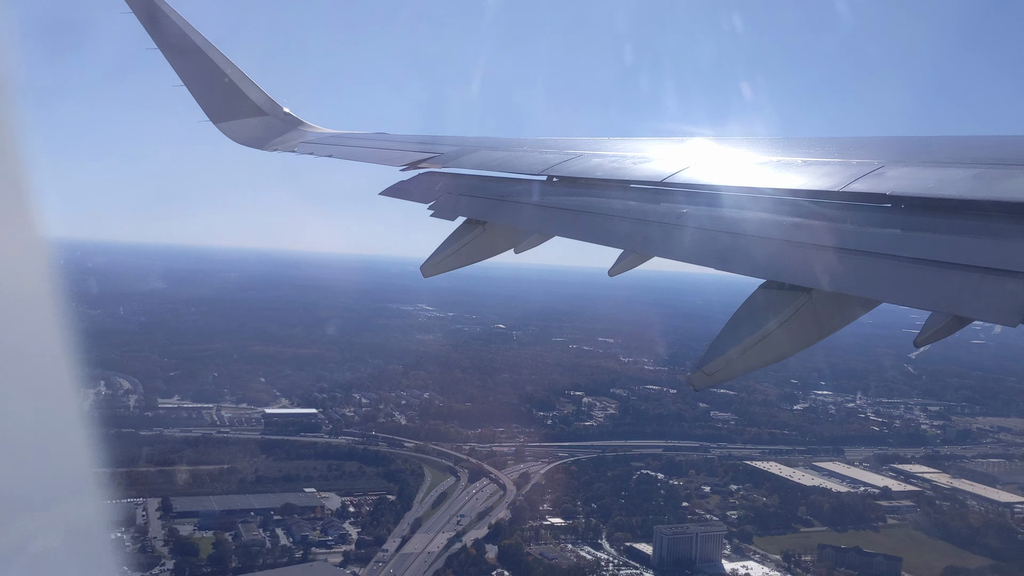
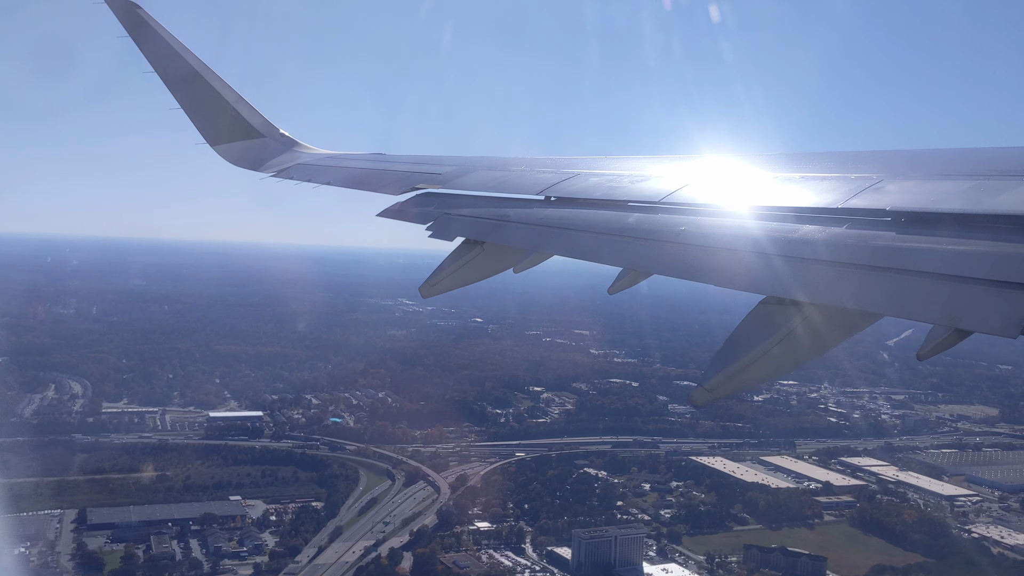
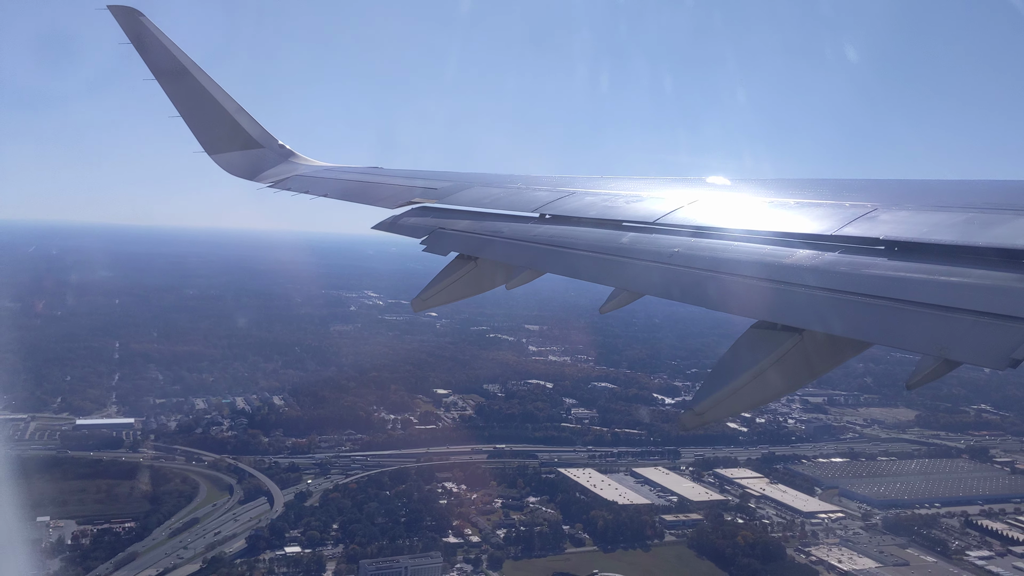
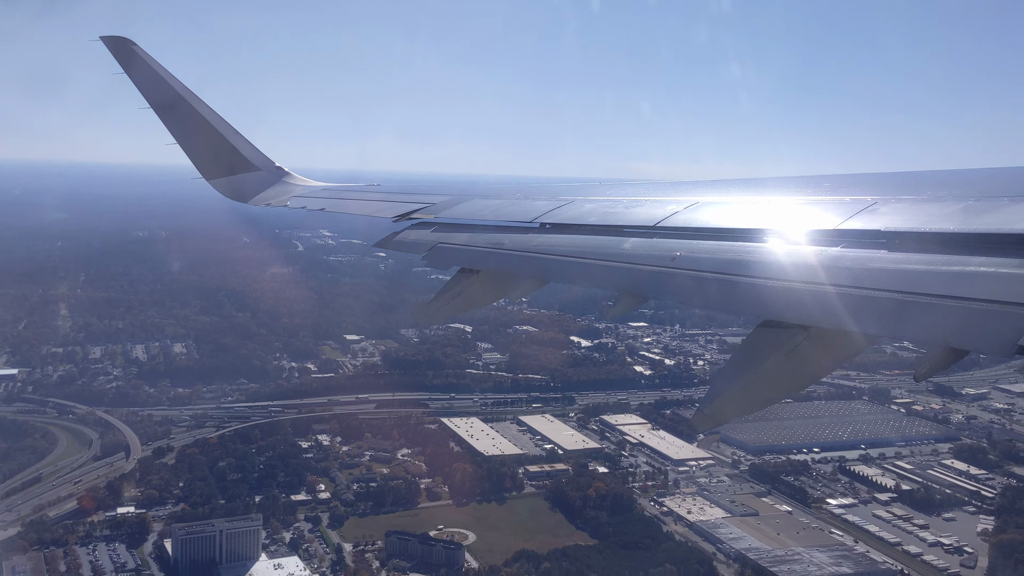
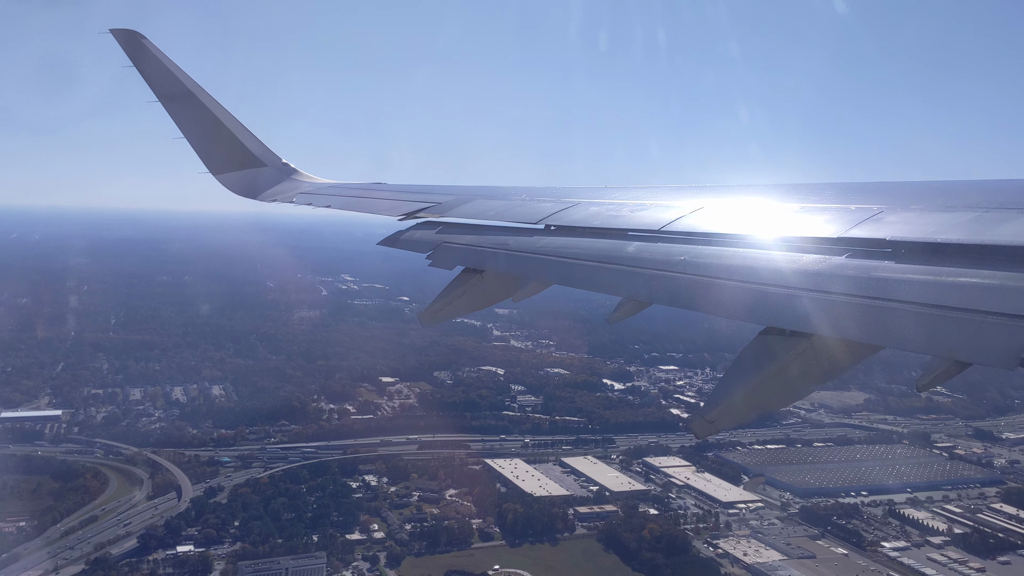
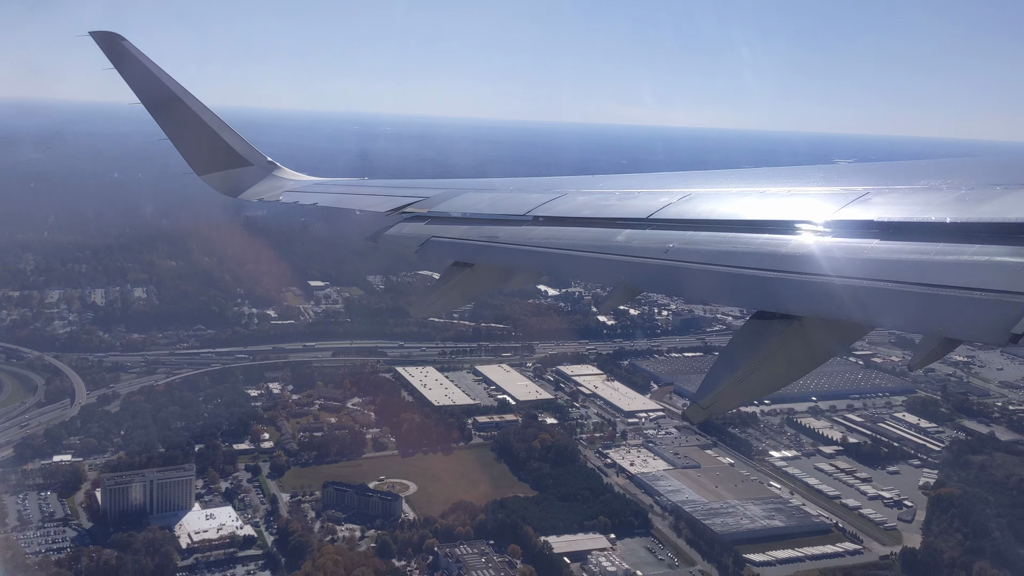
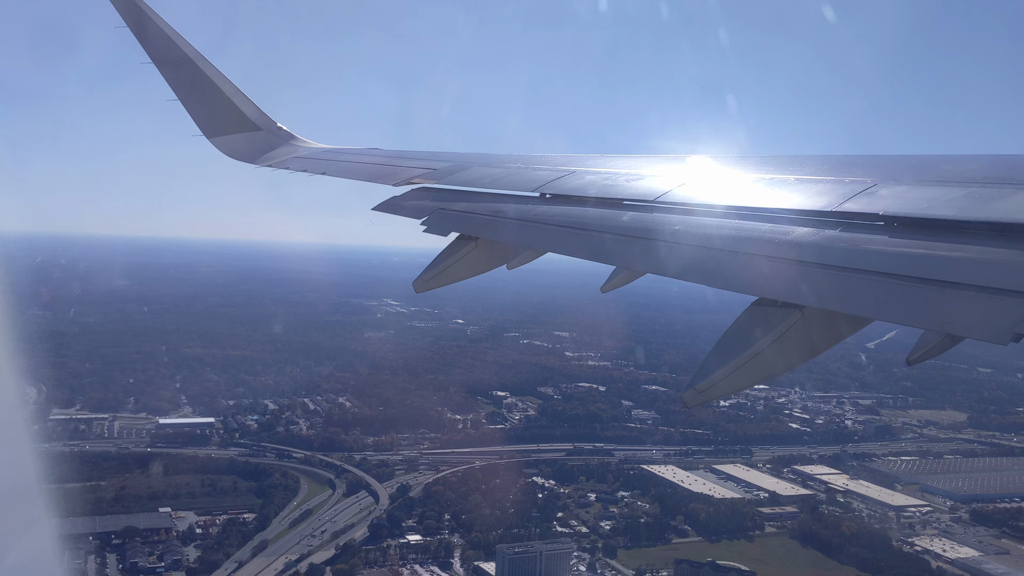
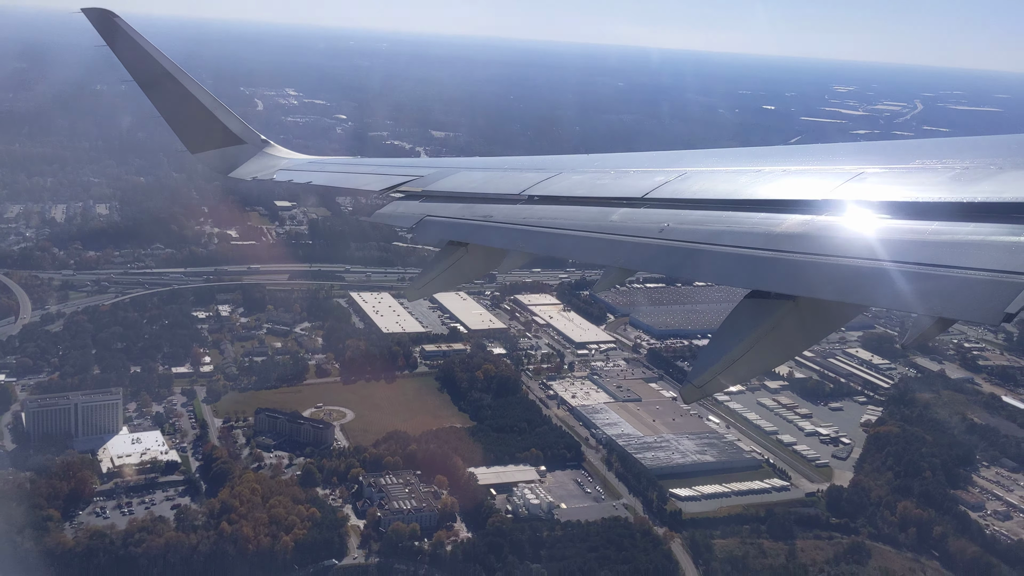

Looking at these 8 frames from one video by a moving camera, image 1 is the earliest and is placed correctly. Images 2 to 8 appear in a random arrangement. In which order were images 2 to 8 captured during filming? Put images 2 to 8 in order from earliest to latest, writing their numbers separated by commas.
2, 7, 3, 5, 4, 6, 8
